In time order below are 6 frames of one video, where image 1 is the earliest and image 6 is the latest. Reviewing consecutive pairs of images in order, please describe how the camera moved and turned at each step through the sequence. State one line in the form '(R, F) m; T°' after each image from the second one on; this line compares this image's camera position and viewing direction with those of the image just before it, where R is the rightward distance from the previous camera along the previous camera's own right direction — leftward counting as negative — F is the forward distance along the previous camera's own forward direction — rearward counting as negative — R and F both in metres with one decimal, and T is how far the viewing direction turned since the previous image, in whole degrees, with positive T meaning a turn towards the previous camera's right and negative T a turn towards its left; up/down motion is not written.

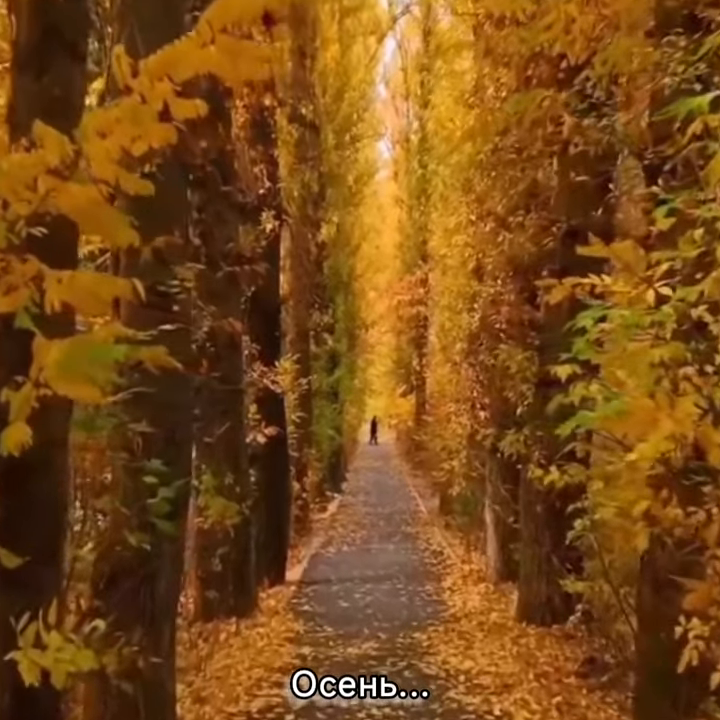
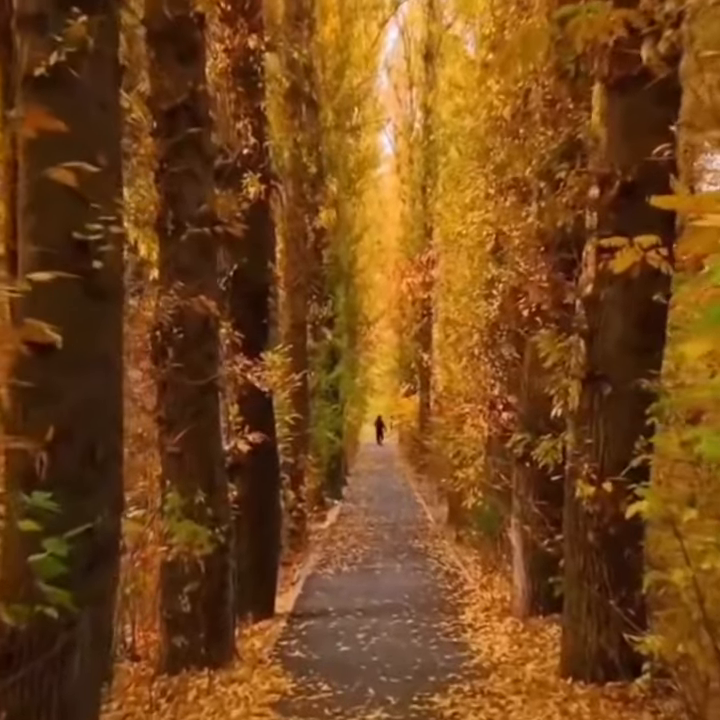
(0.0, +2.2) m; 0°
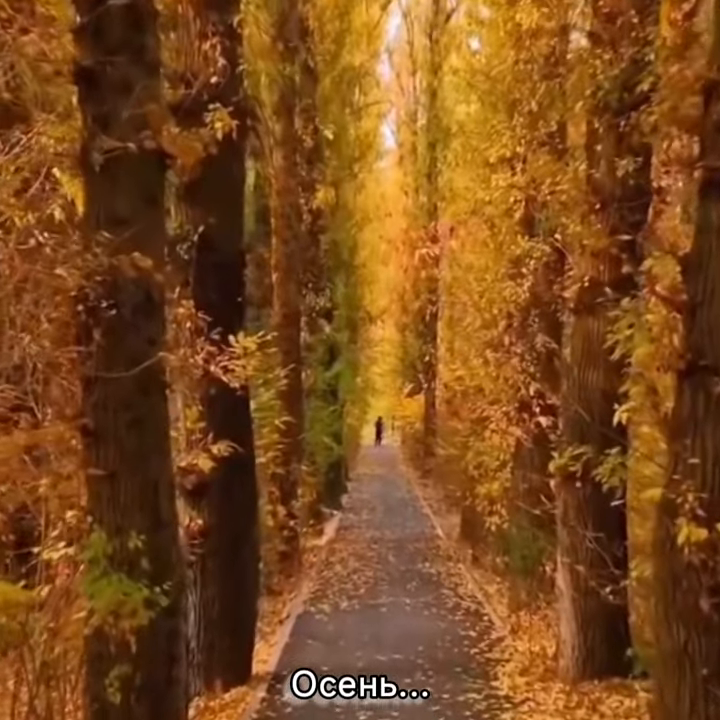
(0.0, +2.7) m; 0°
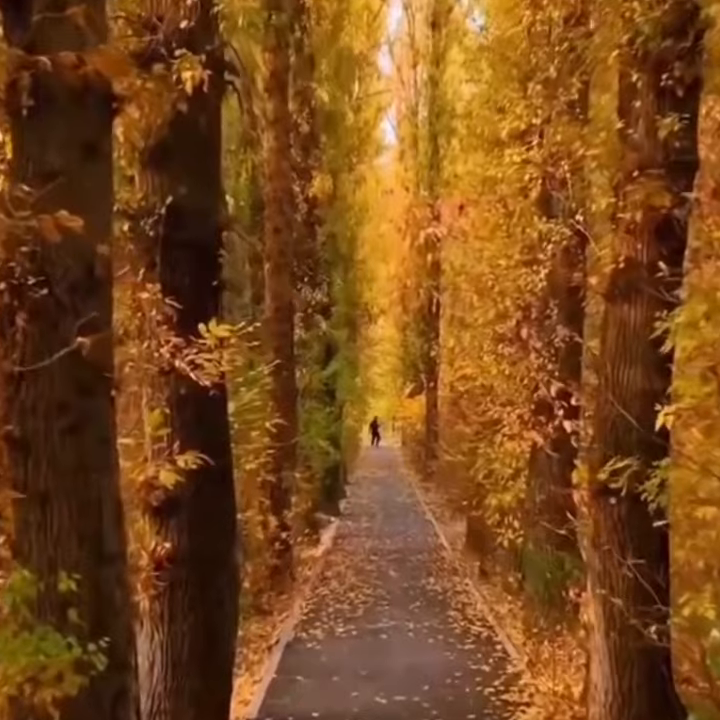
(0.0, +1.4) m; 0°
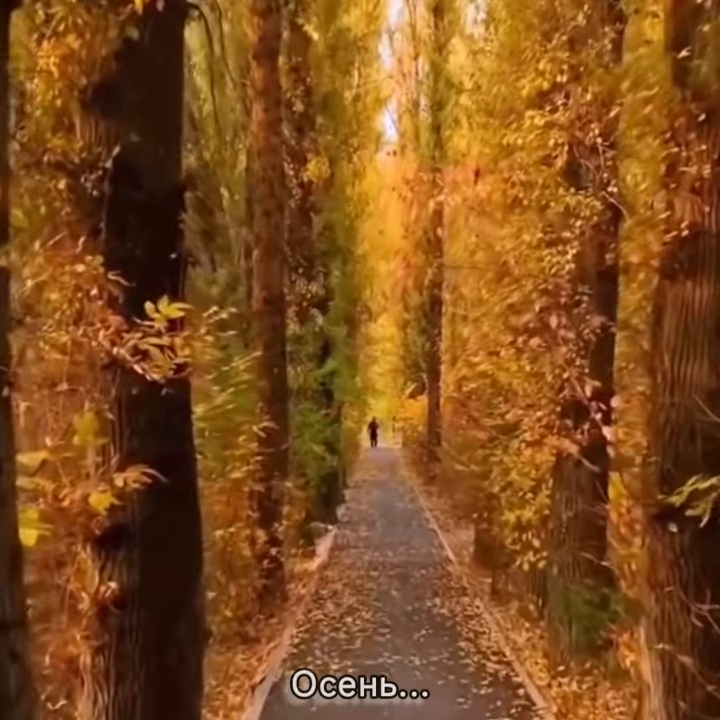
(0.0, +1.6) m; 0°
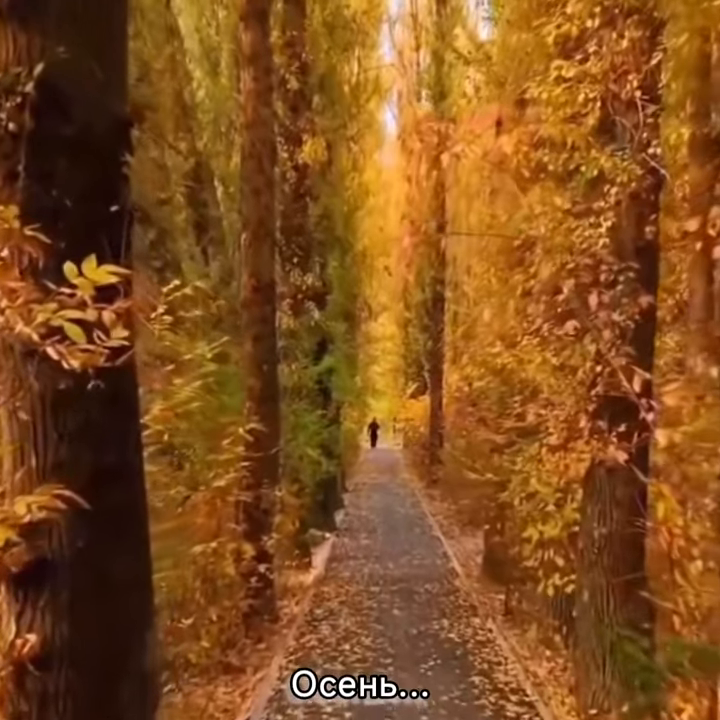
(0.0, +1.4) m; 0°
